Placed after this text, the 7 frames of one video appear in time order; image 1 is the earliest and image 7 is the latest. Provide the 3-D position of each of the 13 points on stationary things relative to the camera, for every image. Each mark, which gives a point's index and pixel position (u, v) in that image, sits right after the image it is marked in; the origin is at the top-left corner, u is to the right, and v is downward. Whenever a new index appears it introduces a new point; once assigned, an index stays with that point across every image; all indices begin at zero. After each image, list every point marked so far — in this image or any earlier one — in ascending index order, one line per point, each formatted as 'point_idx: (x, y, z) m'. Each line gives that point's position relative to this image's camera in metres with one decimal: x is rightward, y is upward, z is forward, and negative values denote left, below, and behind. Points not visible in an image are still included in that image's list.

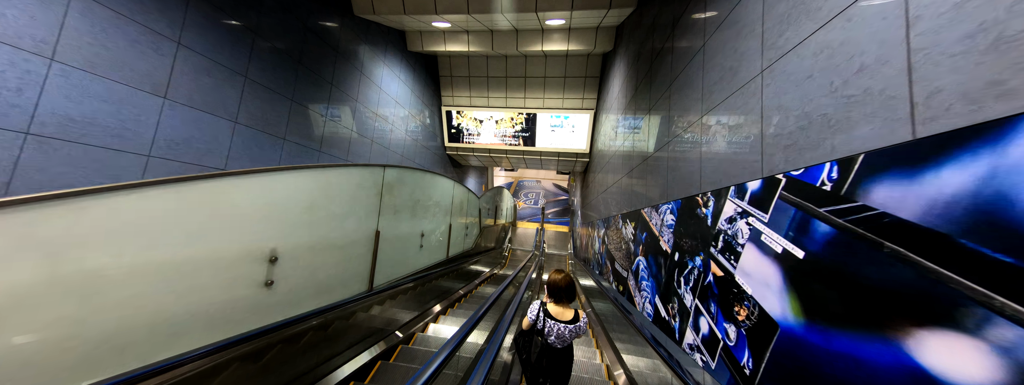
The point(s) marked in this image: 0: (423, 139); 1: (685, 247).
0: (-2.4, +1.5, +6.7) m
1: (+1.2, -0.4, +1.7) m
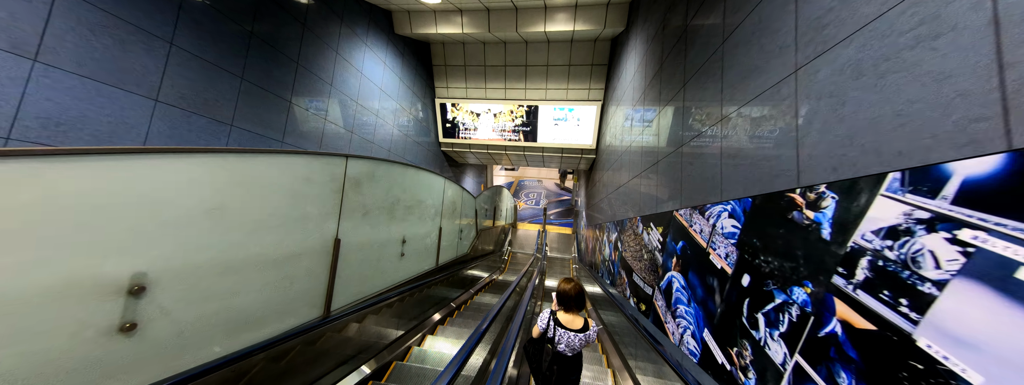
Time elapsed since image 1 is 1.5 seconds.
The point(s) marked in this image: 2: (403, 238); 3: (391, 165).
0: (-2.4, +1.5, +6.2) m
1: (+1.2, -0.4, +1.2) m
2: (-1.3, -0.5, +3.0) m
3: (-1.3, +0.3, +2.7) m
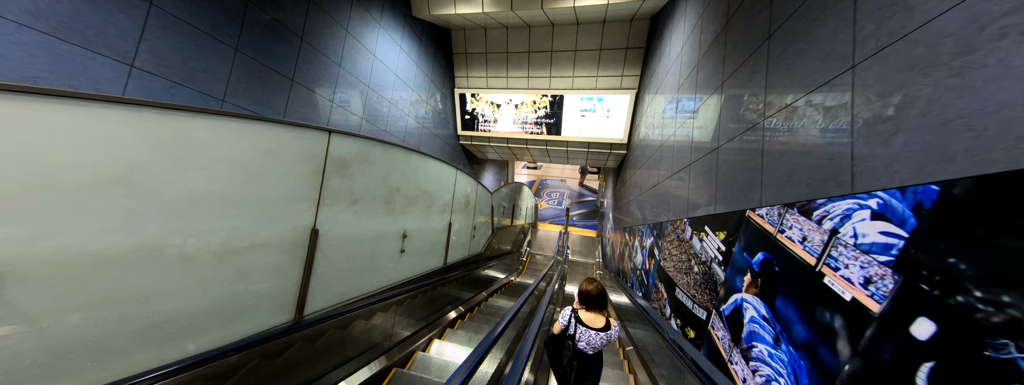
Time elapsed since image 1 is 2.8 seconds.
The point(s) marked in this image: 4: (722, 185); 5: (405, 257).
0: (-1.9, +1.6, +6.0) m
1: (+1.2, -0.3, +0.6) m
2: (-1.1, -0.4, +2.7) m
3: (-1.1, +0.4, +2.4) m
4: (+1.7, +0.1, +2.1) m
5: (-1.1, -0.7, +2.8) m
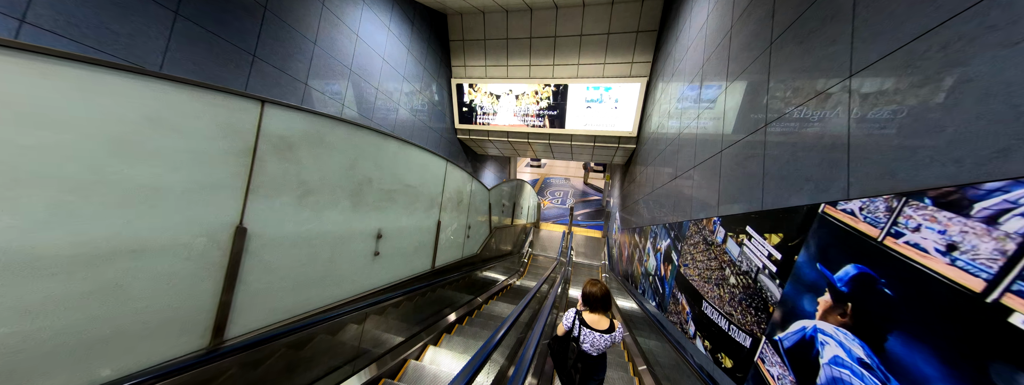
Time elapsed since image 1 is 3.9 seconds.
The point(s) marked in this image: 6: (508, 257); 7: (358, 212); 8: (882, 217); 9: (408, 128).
0: (-1.9, +1.7, +5.6) m
1: (+1.1, -0.3, +0.2) m
2: (-1.2, -0.4, +2.3) m
3: (-1.1, +0.5, +2.0) m
4: (+1.7, +0.1, +1.7) m
5: (-1.2, -0.7, +2.4) m
6: (-0.1, -1.7, +6.3) m
7: (-1.2, -0.2, +2.0) m
8: (+1.3, -0.1, +0.9) m
9: (-2.1, +1.3, +4.9) m
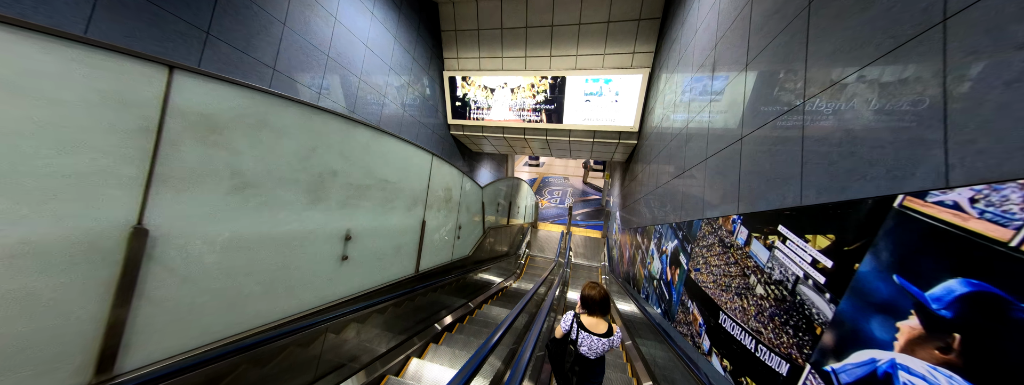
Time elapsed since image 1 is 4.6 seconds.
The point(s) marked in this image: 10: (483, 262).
0: (-2.0, +1.7, +5.3) m
1: (+1.0, -0.2, -0.1) m
2: (-1.3, -0.3, +2.0) m
3: (-1.2, +0.5, +1.8) m
4: (+1.6, +0.2, +1.4) m
5: (-1.3, -0.6, +2.1) m
6: (-0.2, -1.6, +6.1) m
7: (-1.3, -0.1, +1.7) m
8: (+1.2, 0.0, +0.6) m
9: (-2.2, +1.3, +4.6) m
10: (-0.7, -1.4, +4.8) m
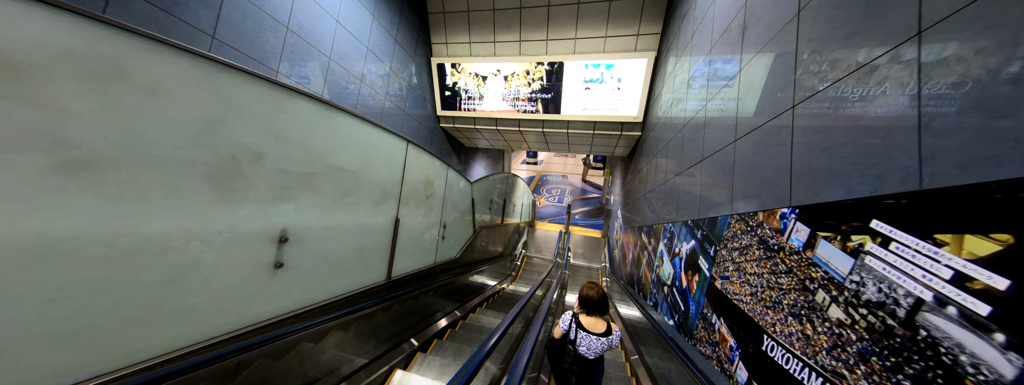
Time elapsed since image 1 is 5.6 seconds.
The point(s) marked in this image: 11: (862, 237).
0: (-2.1, +1.8, +4.9) m
1: (+0.9, -0.1, -0.5) m
2: (-1.4, -0.3, +1.6) m
3: (-1.4, +0.6, +1.3) m
4: (+1.5, +0.2, +1.0) m
5: (-1.4, -0.6, +1.7) m
6: (-0.3, -1.5, +5.6) m
7: (-1.4, -0.1, +1.3) m
8: (+1.1, 0.0, +0.2) m
9: (-2.3, +1.4, +4.2) m
10: (-0.8, -1.3, +4.4) m
11: (+1.3, -0.2, +0.9) m
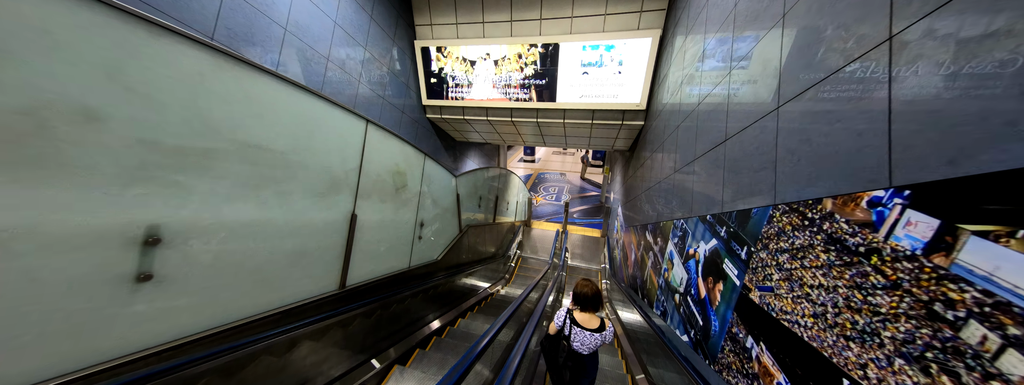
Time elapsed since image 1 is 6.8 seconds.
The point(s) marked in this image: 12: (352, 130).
0: (-2.3, +1.9, +4.4) m
1: (+0.7, -0.1, -0.9) m
2: (-1.5, -0.2, +1.2) m
3: (-1.5, +0.6, +0.9) m
4: (+1.3, +0.3, +0.6) m
5: (-1.5, -0.5, +1.2) m
6: (-0.5, -1.5, +5.2) m
7: (-1.6, 0.0, +0.8) m
8: (+1.0, +0.1, -0.2) m
9: (-2.5, +1.5, +3.8) m
10: (-0.9, -1.2, +4.0) m
11: (+1.2, -0.1, +0.5) m
12: (-1.3, +0.5, +1.9) m
